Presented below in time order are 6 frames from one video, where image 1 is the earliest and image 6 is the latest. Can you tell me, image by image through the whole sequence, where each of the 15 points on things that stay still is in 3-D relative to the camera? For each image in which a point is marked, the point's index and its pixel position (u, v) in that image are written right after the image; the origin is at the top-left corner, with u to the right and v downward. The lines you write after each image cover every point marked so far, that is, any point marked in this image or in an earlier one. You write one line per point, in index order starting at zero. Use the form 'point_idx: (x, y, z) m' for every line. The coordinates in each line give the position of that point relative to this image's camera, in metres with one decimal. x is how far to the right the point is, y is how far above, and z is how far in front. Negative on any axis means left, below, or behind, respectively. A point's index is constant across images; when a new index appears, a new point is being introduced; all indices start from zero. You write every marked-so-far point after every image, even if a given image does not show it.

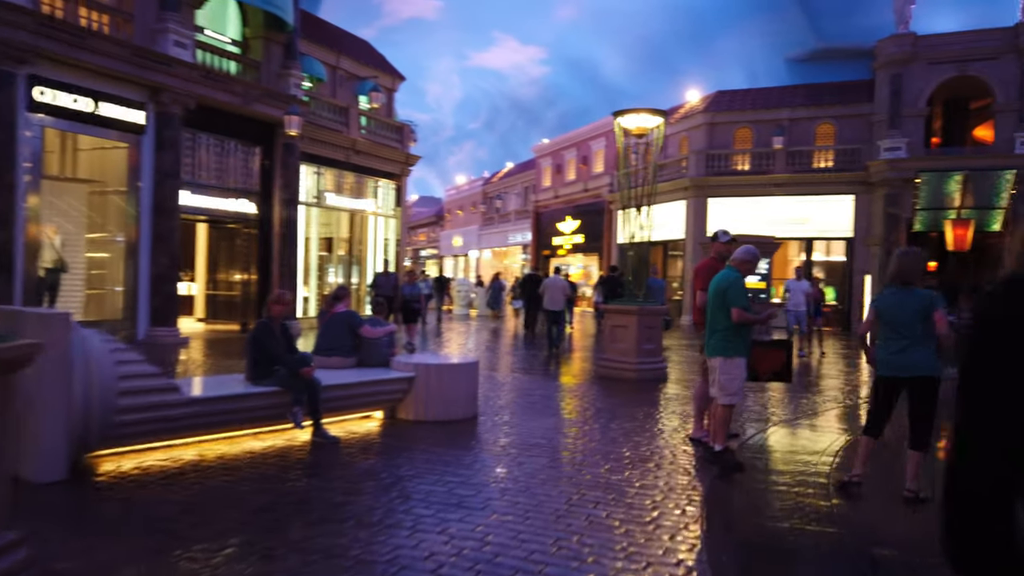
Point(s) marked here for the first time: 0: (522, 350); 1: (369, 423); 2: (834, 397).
0: (+0.2, -1.3, +15.4) m
1: (-1.4, -1.3, +7.3) m
2: (+4.8, -1.6, +11.2) m
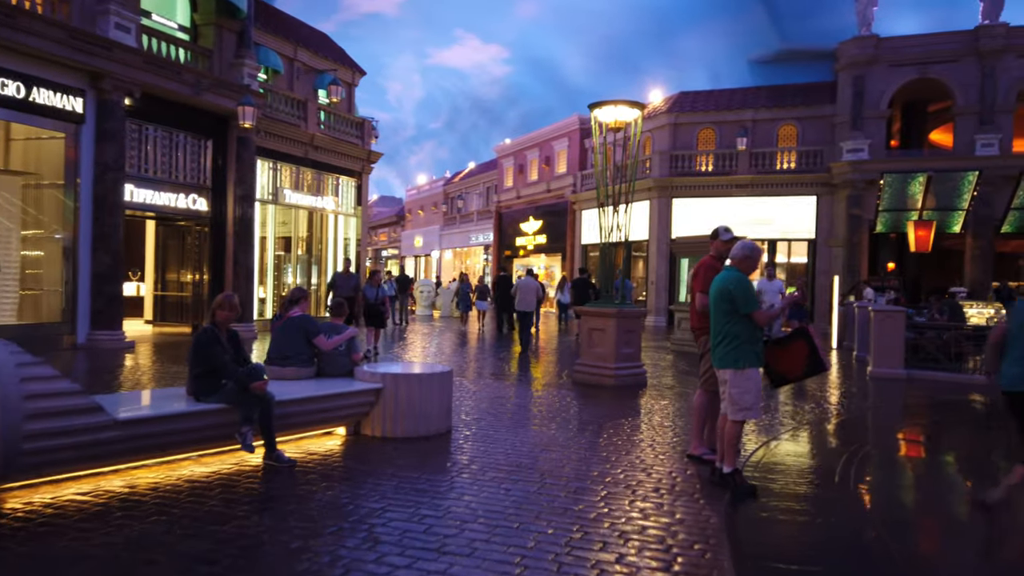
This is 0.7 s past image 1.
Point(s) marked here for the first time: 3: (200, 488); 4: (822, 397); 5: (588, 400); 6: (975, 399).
0: (-0.5, -1.3, +14.8) m
1: (-1.6, -1.3, +6.6) m
2: (+4.3, -1.7, +10.8) m
3: (-2.1, -1.3, +5.1) m
4: (+4.7, -1.6, +11.5) m
5: (+0.9, -1.4, +9.4) m
6: (+7.0, -1.7, +11.5) m
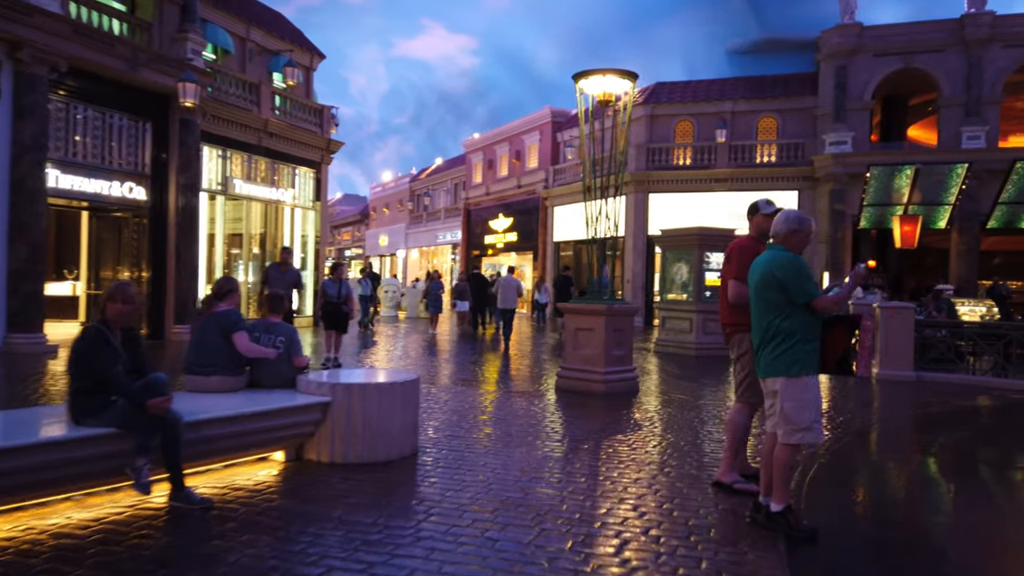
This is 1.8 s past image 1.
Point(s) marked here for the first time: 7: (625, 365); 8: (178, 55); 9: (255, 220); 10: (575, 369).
0: (-0.9, -1.2, +13.5) m
1: (-1.7, -1.3, +5.2) m
2: (+4.0, -1.6, +9.7) m
3: (-2.2, -1.3, +3.7) m
4: (+4.4, -1.6, +10.4) m
5: (+0.7, -1.3, +8.2) m
6: (+6.7, -1.6, +10.5) m
7: (+1.4, -1.0, +9.4) m
8: (-6.6, +4.6, +15.0) m
9: (-6.6, +1.7, +19.4) m
10: (+0.8, -1.0, +9.4) m
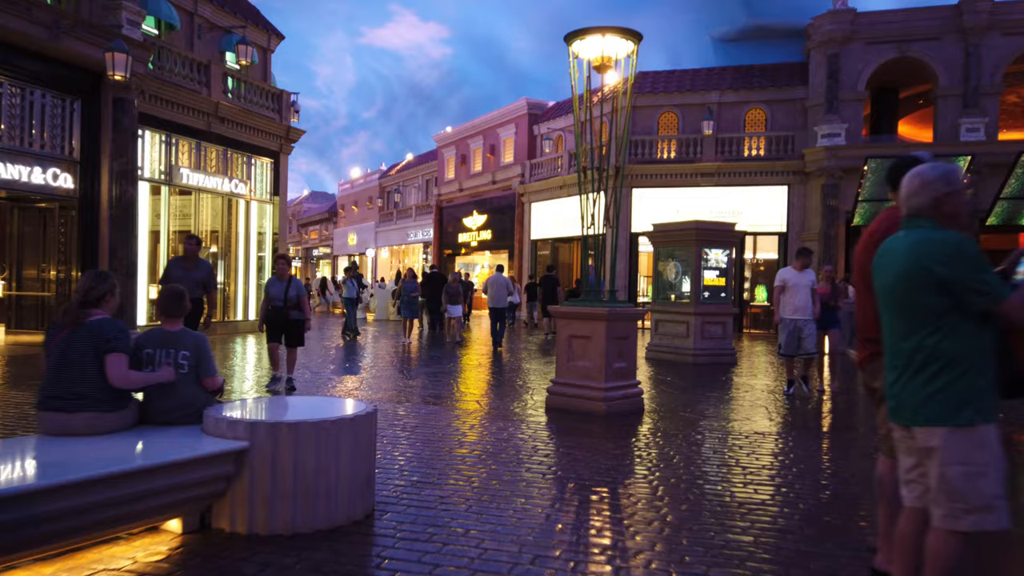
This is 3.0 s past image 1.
0: (-1.3, -1.2, +11.9) m
1: (-1.7, -1.3, +3.6) m
2: (+3.8, -1.6, +8.3) m
3: (-2.1, -1.3, +2.1) m
4: (+4.1, -1.5, +9.1) m
5: (+0.5, -1.3, +6.7) m
6: (+6.4, -1.6, +9.2) m
7: (+1.2, -1.0, +7.9) m
8: (-7.0, +4.6, +13.2) m
9: (-7.2, +1.7, +17.6) m
10: (+0.6, -1.0, +7.9) m
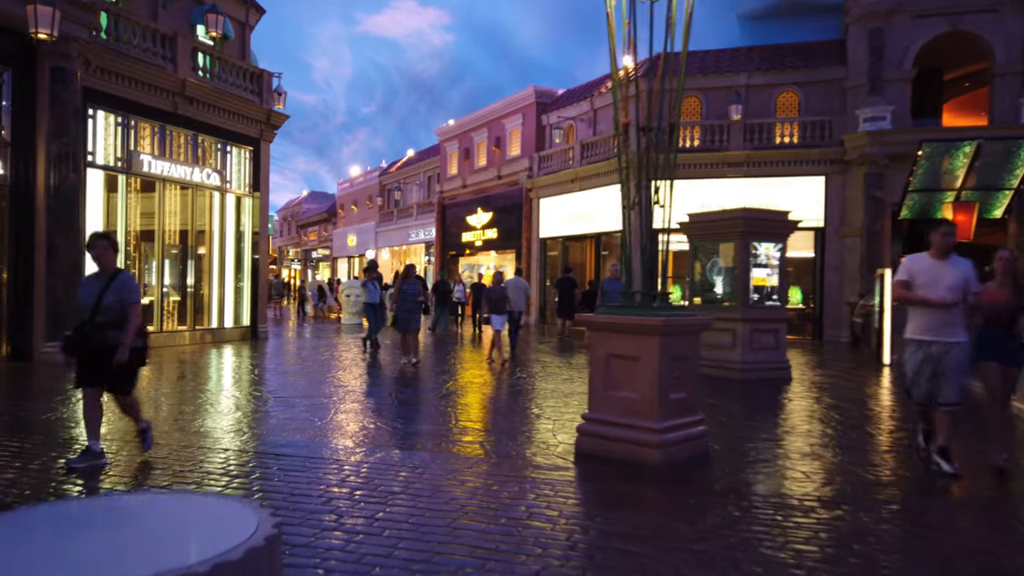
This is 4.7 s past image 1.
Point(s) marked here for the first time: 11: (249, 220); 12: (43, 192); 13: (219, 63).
0: (-1.1, -1.3, +9.8) m
1: (-1.6, -1.3, +1.5) m
2: (+4.0, -1.6, +6.2) m
3: (-2.0, -1.3, 0.0) m
4: (+4.3, -1.5, +6.9) m
5: (+0.6, -1.3, +4.5) m
6: (+6.6, -1.6, +7.0) m
7: (+1.3, -1.0, +5.8) m
8: (-6.9, +4.5, +11.1) m
9: (-7.0, +1.6, +15.5) m
10: (+0.8, -1.0, +5.7) m
11: (-6.1, +1.6, +17.6) m
12: (-7.2, +1.5, +11.6) m
13: (-6.3, +4.8, +16.1) m
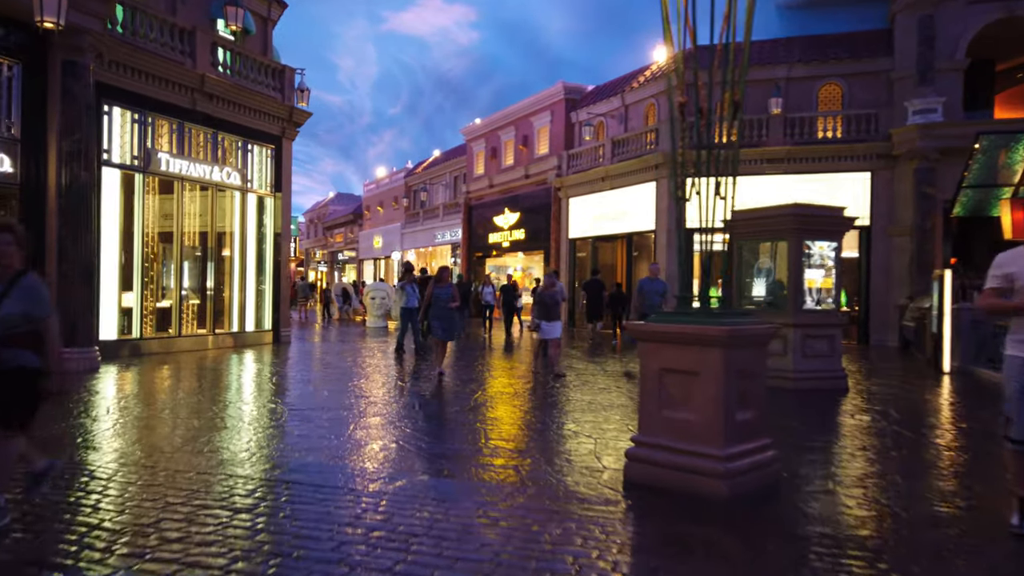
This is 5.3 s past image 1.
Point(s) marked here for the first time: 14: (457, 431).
0: (-0.7, -1.3, +9.1) m
1: (-1.5, -1.3, +0.8) m
2: (+4.2, -1.6, +5.3) m
3: (-2.0, -1.3, -0.7) m
4: (+4.6, -1.6, +6.0) m
5: (+0.9, -1.3, +3.8) m
6: (+6.9, -1.6, +6.0) m
7: (+1.6, -1.0, +5.0) m
8: (-6.4, +4.5, +10.6) m
9: (-6.4, +1.6, +15.0) m
10: (+1.0, -1.1, +5.0) m
11: (-5.4, +1.5, +17.1) m
12: (-6.7, +1.4, +11.2) m
13: (-5.6, +4.8, +15.6) m
14: (-0.5, -1.3, +7.0) m
